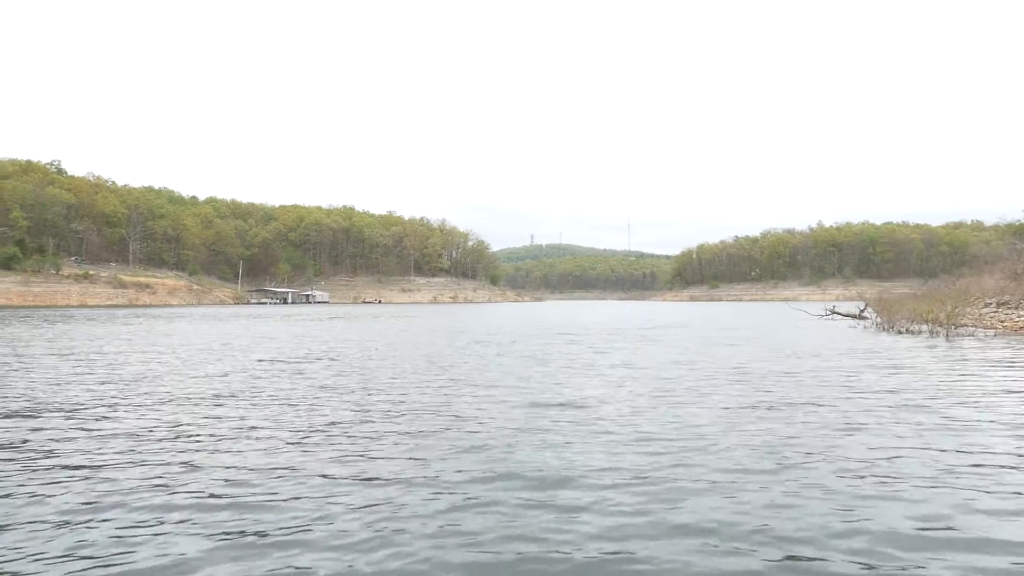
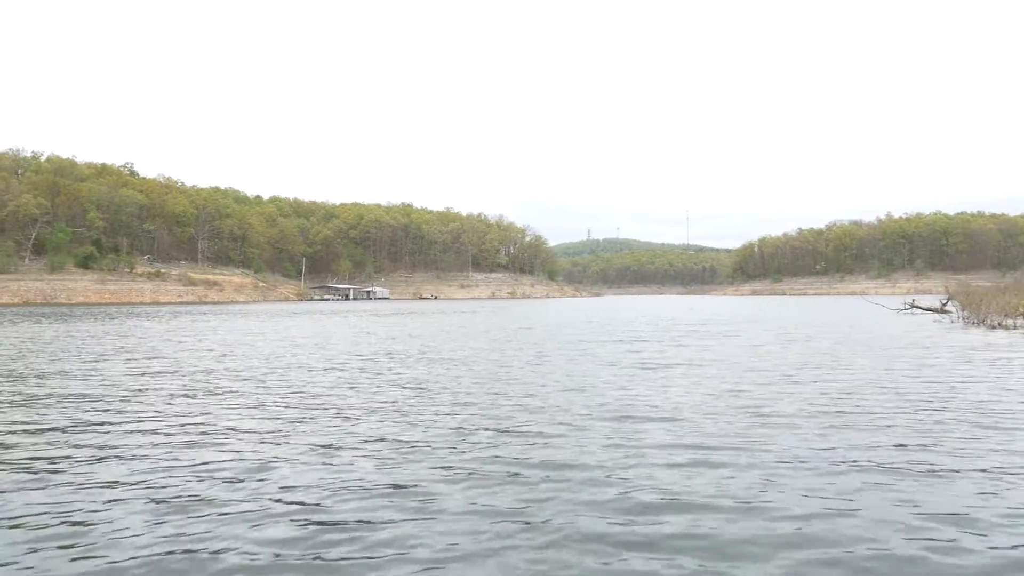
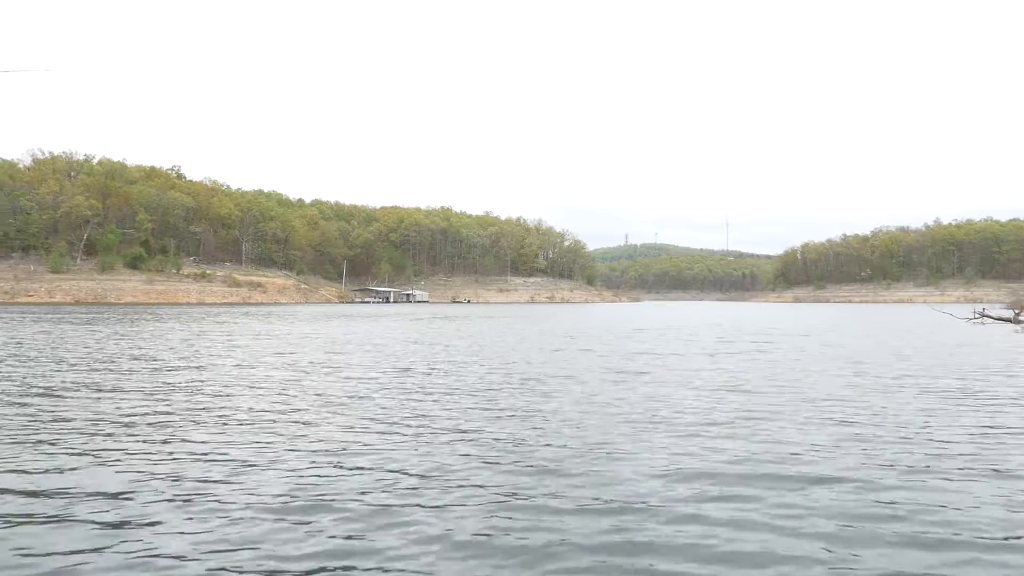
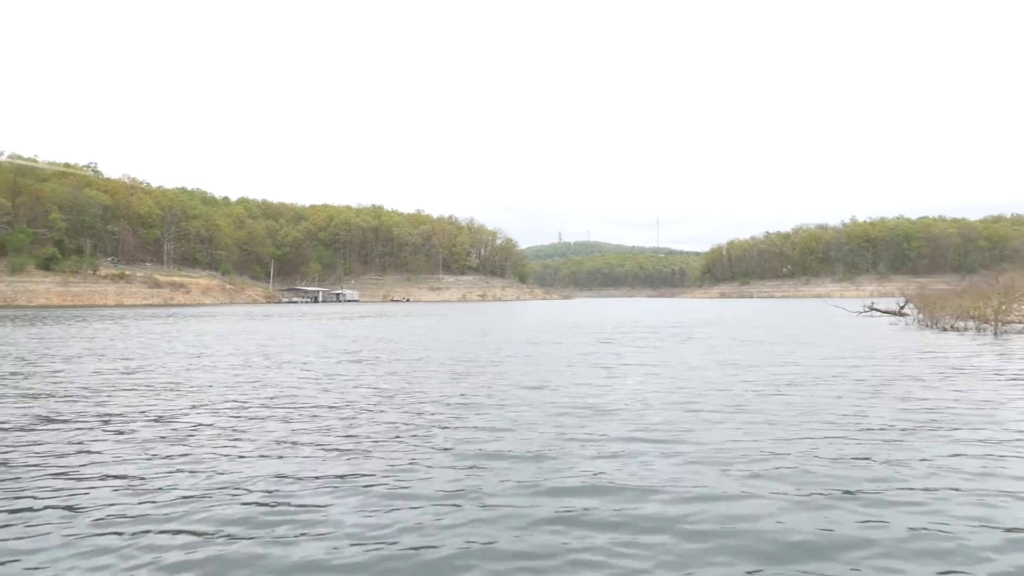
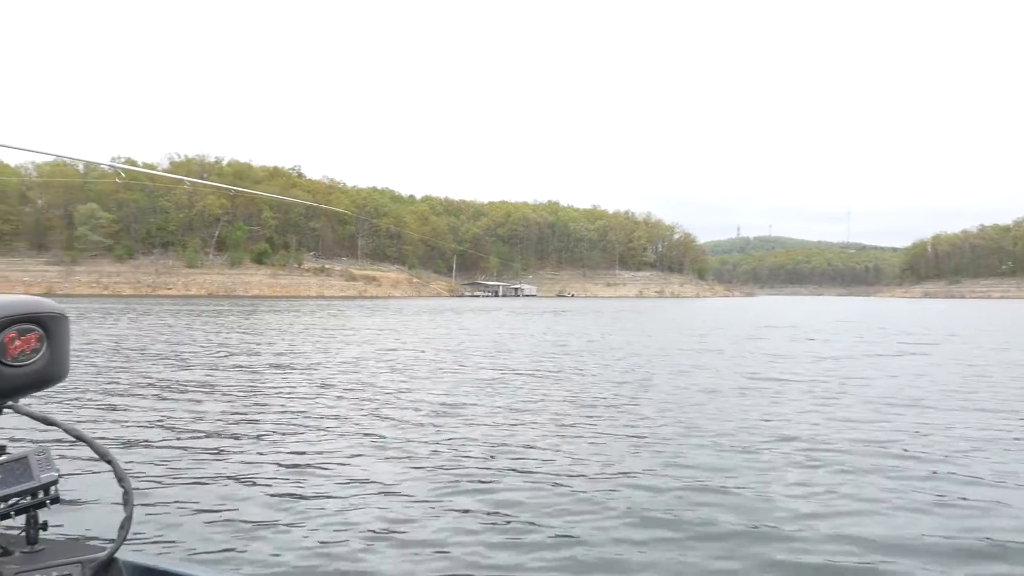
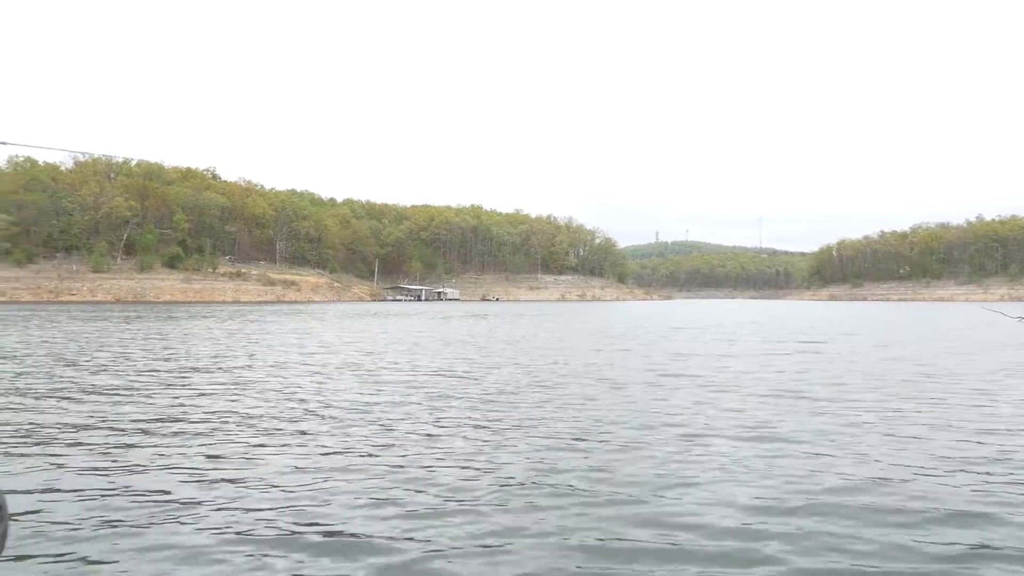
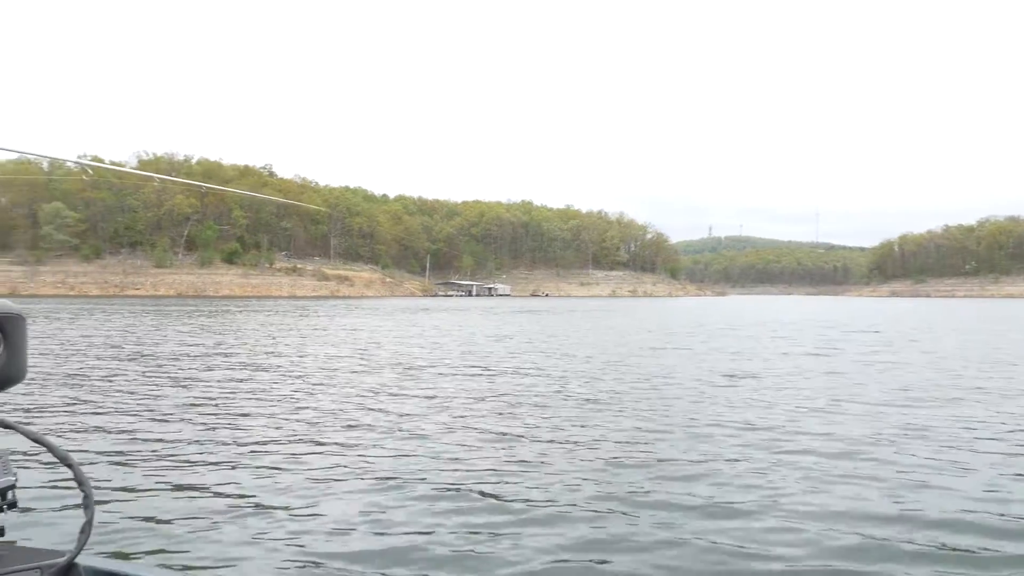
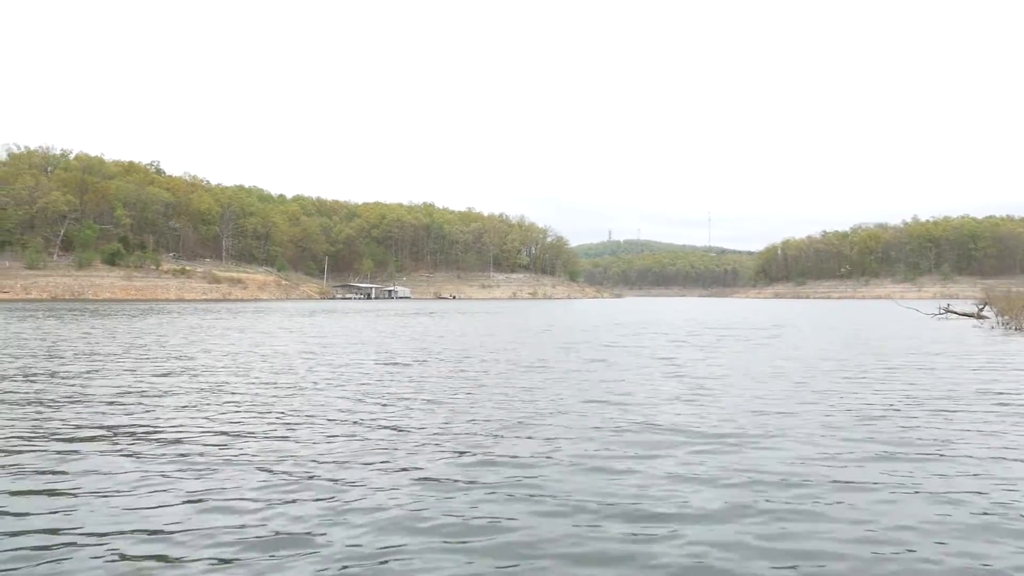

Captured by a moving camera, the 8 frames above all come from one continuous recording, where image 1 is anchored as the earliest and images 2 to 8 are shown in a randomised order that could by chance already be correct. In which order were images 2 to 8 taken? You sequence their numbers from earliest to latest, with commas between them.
4, 2, 8, 3, 6, 7, 5
